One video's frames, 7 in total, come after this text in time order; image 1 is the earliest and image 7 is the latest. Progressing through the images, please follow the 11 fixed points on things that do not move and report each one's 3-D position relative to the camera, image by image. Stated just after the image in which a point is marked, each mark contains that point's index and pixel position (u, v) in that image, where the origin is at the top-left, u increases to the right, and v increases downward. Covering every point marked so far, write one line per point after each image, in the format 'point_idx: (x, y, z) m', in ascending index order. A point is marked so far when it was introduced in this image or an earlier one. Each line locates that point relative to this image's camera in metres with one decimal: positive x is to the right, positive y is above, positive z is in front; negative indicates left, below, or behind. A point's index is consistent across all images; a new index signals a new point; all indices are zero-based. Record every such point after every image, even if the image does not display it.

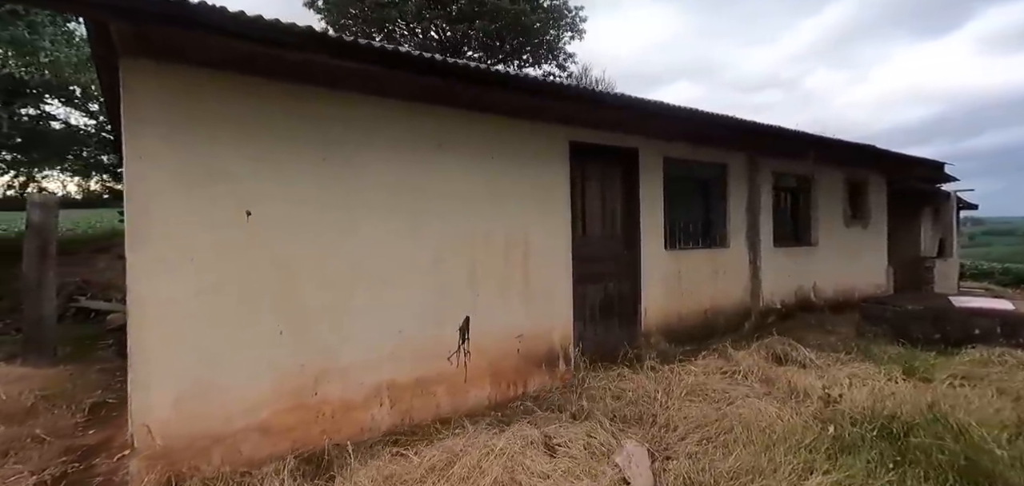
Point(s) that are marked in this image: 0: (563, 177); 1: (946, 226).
0: (+0.4, +0.5, +4.2) m
1: (+9.0, +0.4, +10.4) m
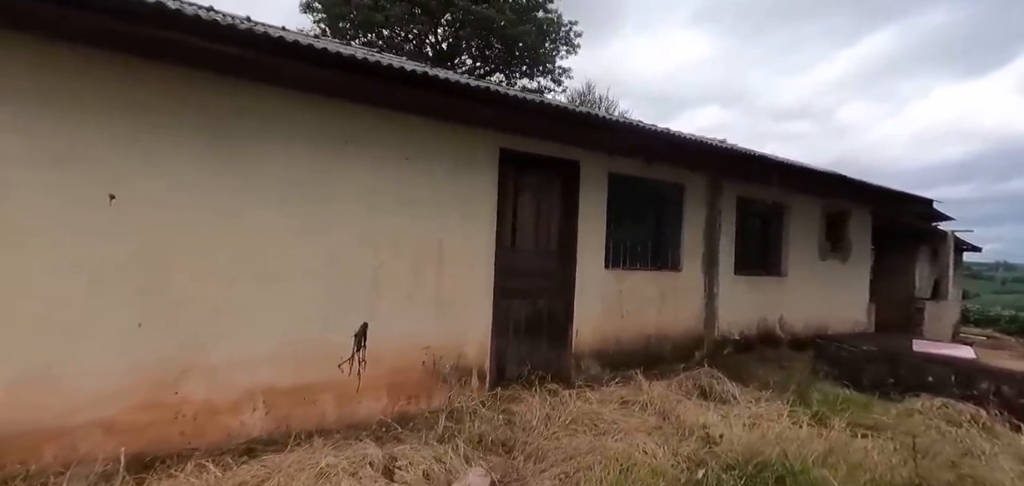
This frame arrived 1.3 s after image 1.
0: (-0.2, +0.5, +4.0) m
1: (+8.6, -0.5, +10.0) m
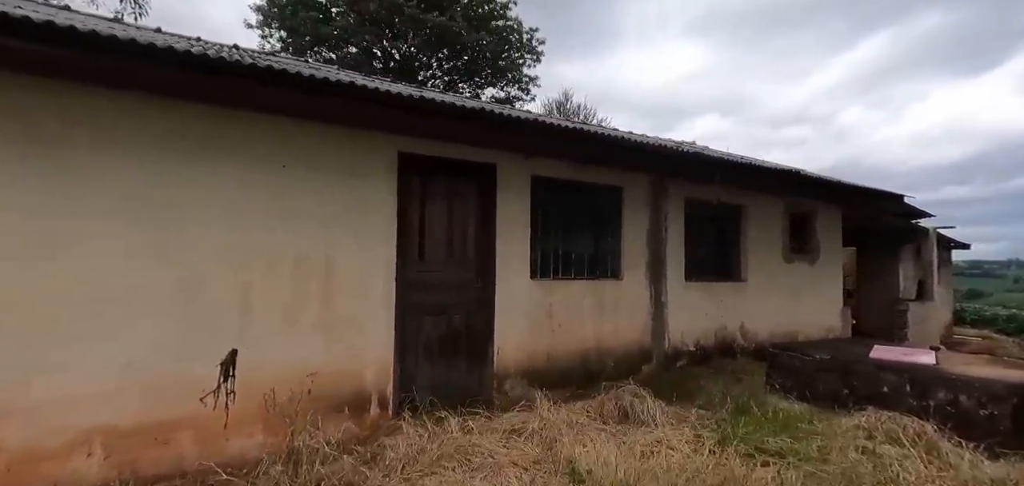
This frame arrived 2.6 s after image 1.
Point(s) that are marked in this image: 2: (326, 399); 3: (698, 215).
0: (-0.9, +0.4, +3.7) m
1: (+7.9, -0.4, +9.6) m
2: (-1.2, -1.0, +3.3) m
3: (+2.1, +0.3, +5.6) m
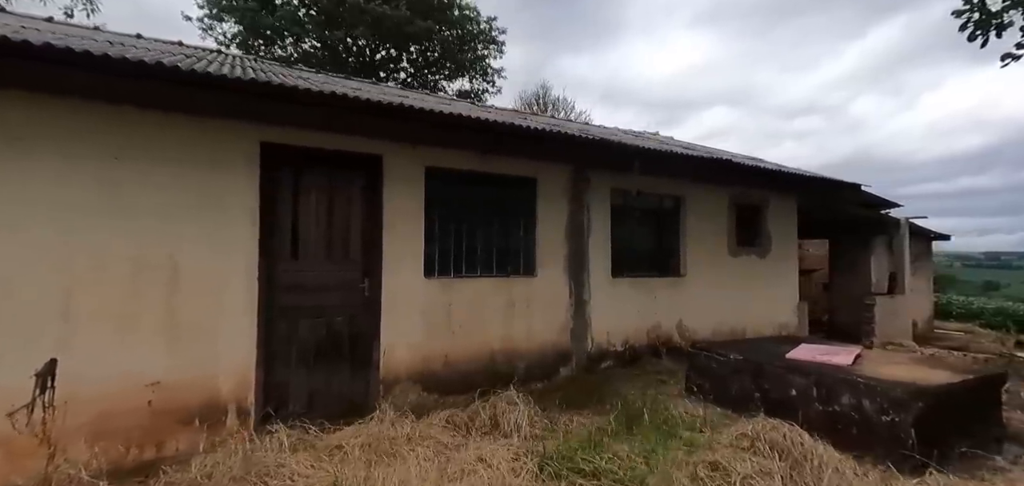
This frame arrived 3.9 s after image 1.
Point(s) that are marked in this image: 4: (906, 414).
0: (-1.8, +0.4, +3.4) m
1: (+7.1, -0.3, +9.2) m
2: (-2.1, -1.0, +3.1) m
3: (+1.2, +0.4, +5.3) m
4: (+2.3, -1.0, +2.9) m
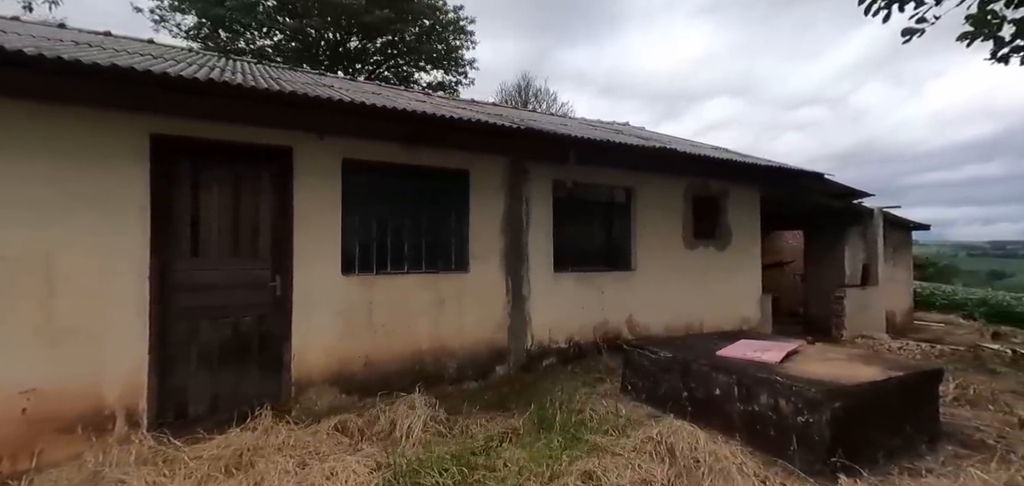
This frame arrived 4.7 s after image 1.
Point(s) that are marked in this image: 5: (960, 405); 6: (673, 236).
0: (-2.4, +0.4, +3.2) m
1: (+6.5, -0.1, +9.1) m
2: (-2.7, -1.0, +2.9) m
3: (+0.6, +0.4, +5.1) m
4: (+1.7, -0.9, +2.8) m
5: (+3.8, -1.4, +4.3) m
6: (+1.9, +0.1, +5.8) m
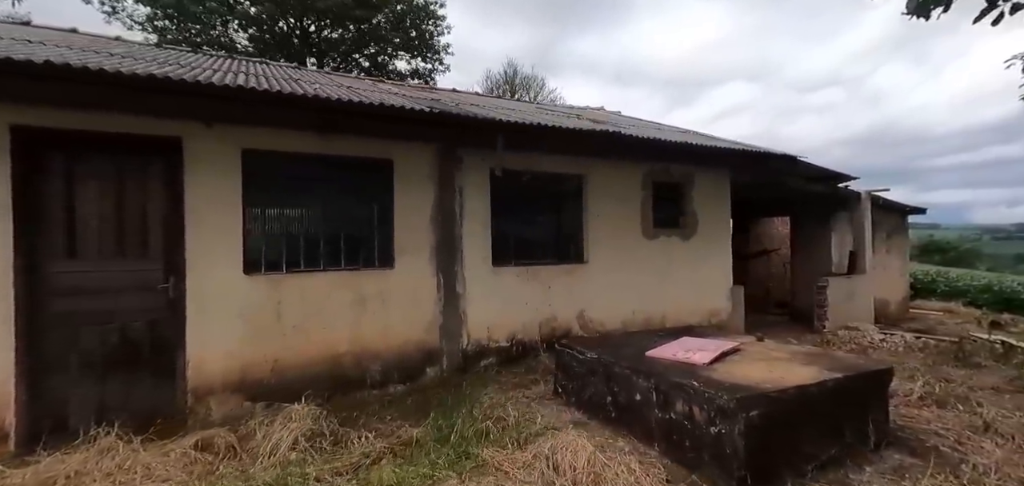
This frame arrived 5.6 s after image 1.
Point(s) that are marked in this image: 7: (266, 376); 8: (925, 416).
0: (-3.0, +0.4, +3.0) m
1: (+6.0, +0.1, +8.6) m
2: (-3.3, -1.0, +2.7) m
3: (0.0, +0.5, +4.8) m
4: (+1.1, -0.9, +2.5) m
5: (+3.2, -1.3, +3.9) m
6: (+1.3, +0.2, +5.5) m
7: (-1.8, -1.0, +3.6) m
8: (+3.0, -1.3, +3.6) m
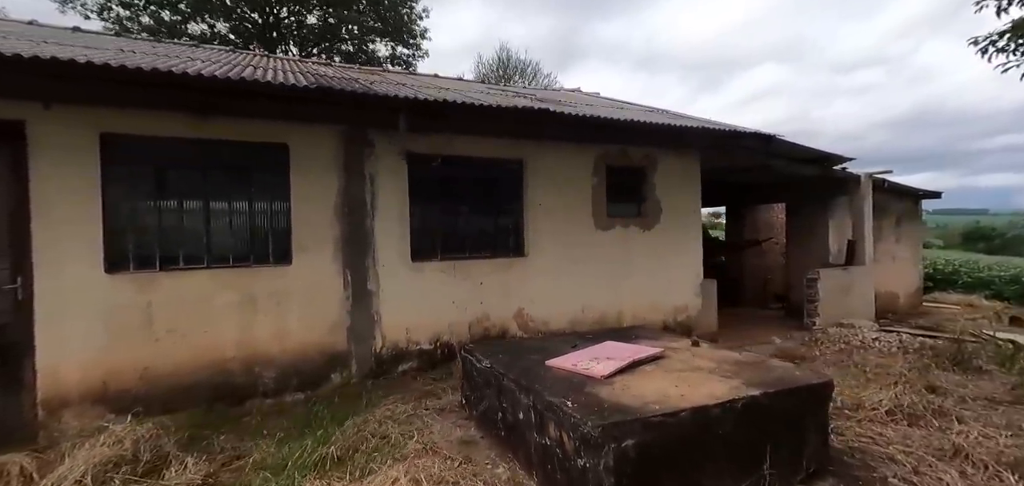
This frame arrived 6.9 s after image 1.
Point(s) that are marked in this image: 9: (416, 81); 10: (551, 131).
0: (-3.7, +0.4, +2.7) m
1: (+5.5, +0.3, +7.9) m
2: (-4.0, -1.0, +2.4) m
3: (-0.6, +0.6, +4.4) m
4: (+0.3, -0.9, +2.0) m
5: (+2.5, -1.2, +3.3) m
6: (+0.7, +0.3, +5.0) m
7: (-2.5, -0.9, +3.3) m
8: (+2.3, -1.2, +3.1) m
9: (-1.0, +1.6, +5.1) m
10: (+0.4, +1.0, +4.7) m
